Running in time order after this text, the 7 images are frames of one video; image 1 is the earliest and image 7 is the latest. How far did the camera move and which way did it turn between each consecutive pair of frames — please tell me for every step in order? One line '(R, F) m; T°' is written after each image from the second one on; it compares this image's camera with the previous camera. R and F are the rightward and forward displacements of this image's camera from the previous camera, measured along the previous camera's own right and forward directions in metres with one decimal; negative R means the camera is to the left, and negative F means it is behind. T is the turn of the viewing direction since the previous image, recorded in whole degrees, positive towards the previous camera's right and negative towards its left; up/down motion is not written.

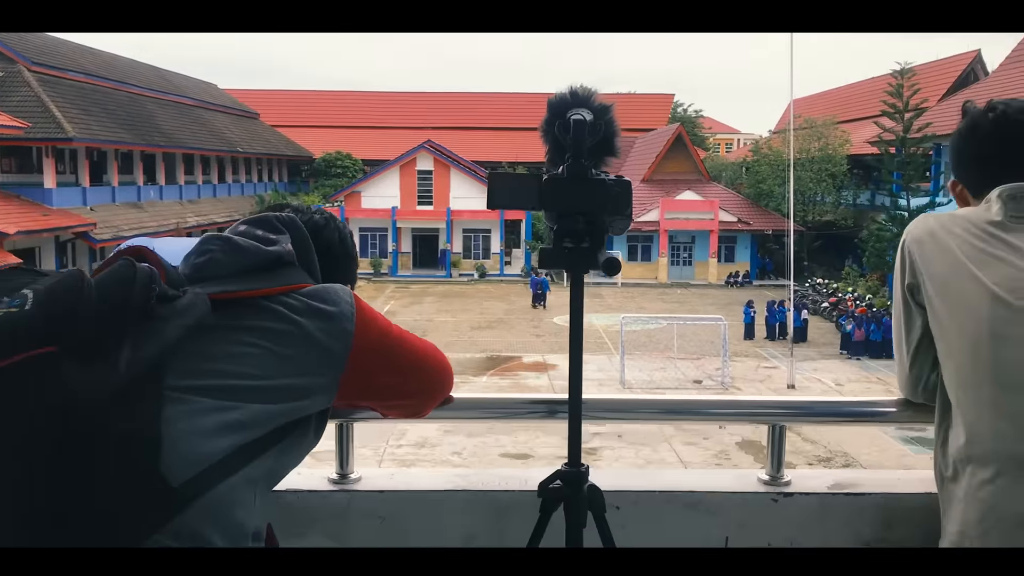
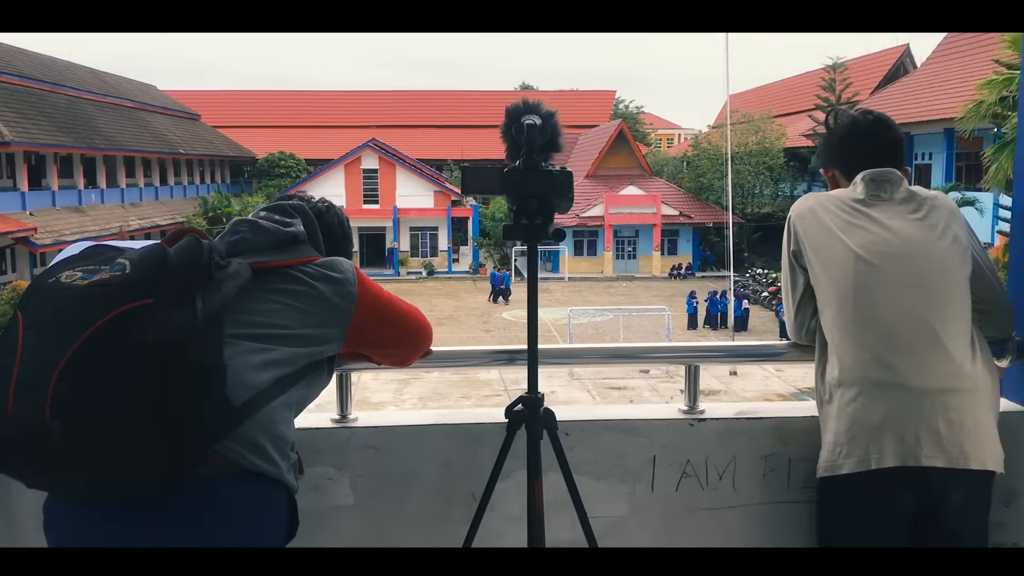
(0.0, -0.3) m; +3°
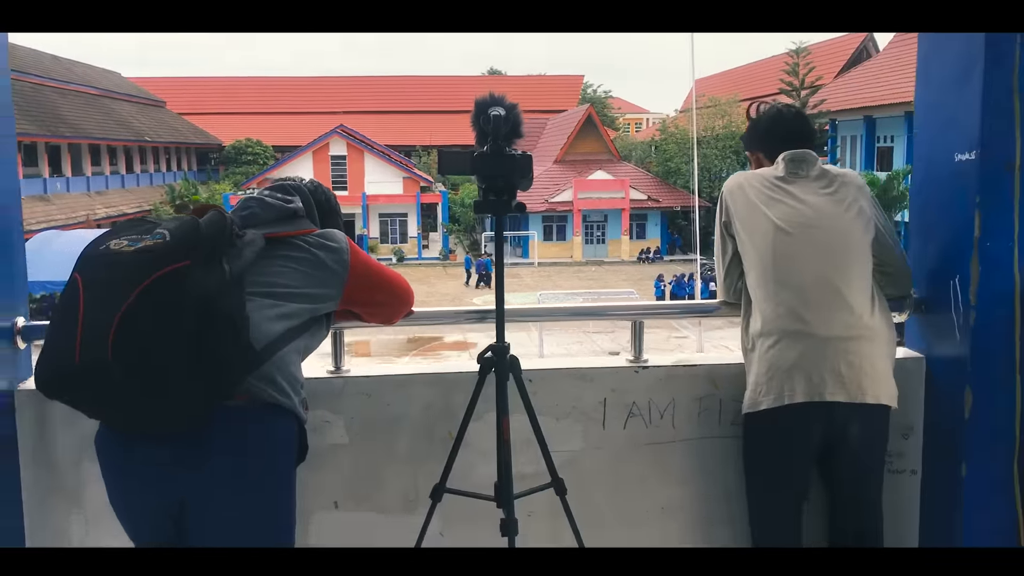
(0.0, -0.3) m; +2°
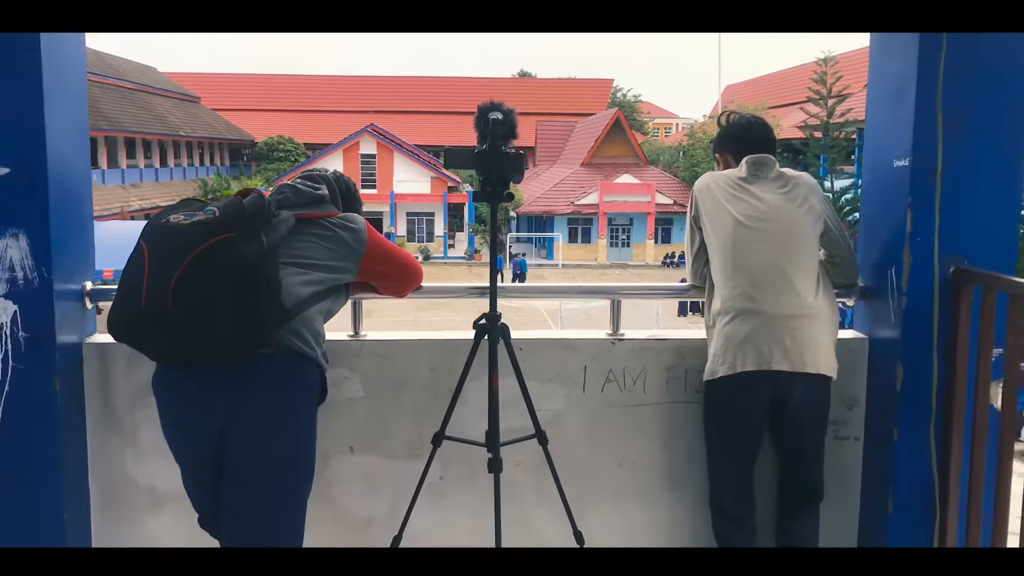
(+0.1, -0.3) m; -2°
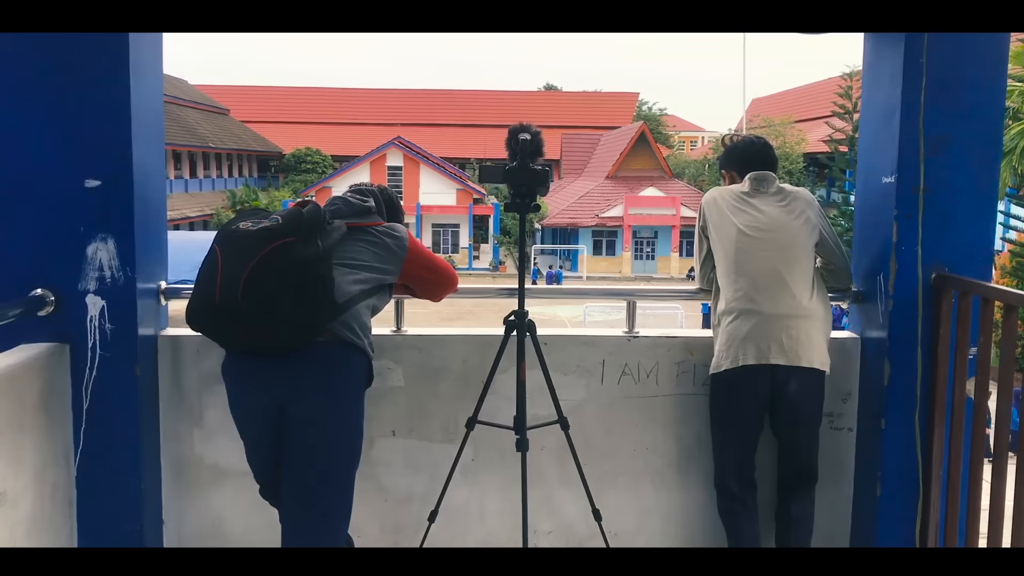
(0.0, -0.3) m; -1°
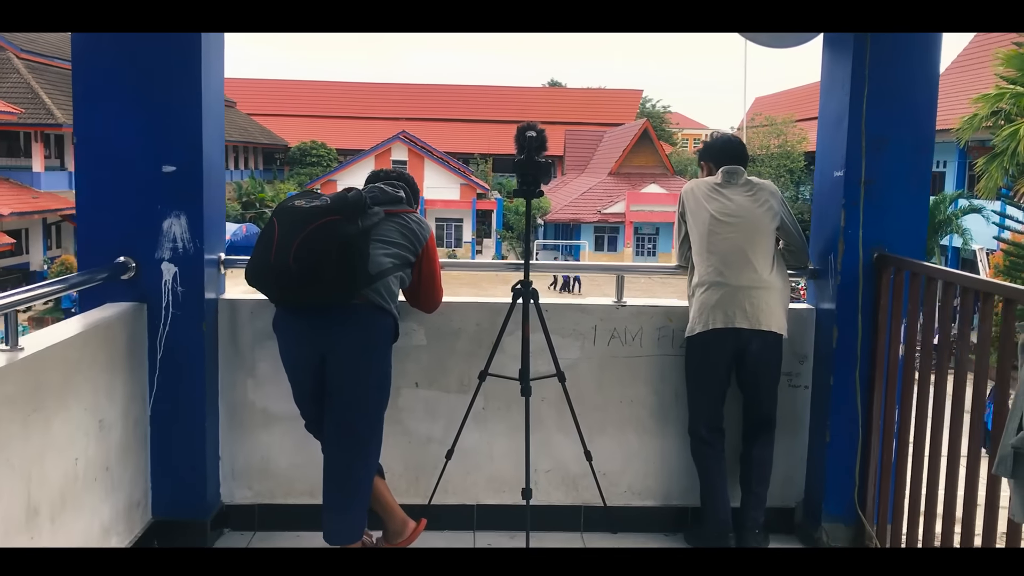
(0.0, -0.4) m; 0°
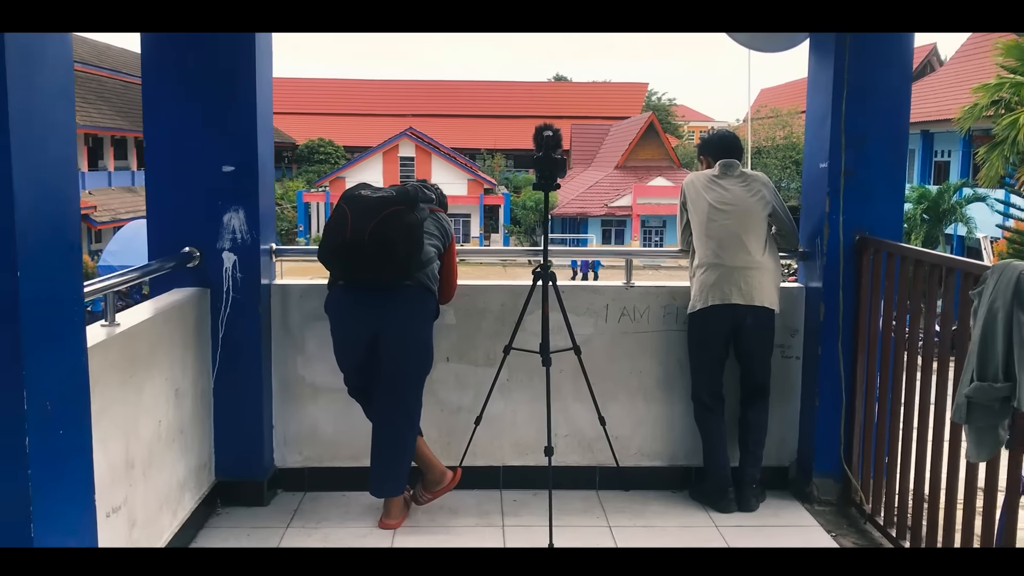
(0.0, -0.3) m; 0°
